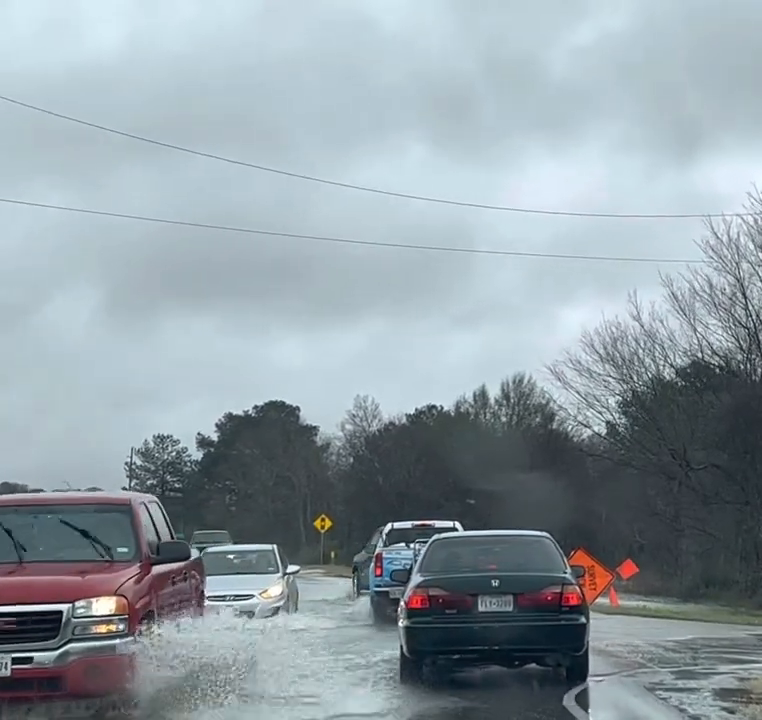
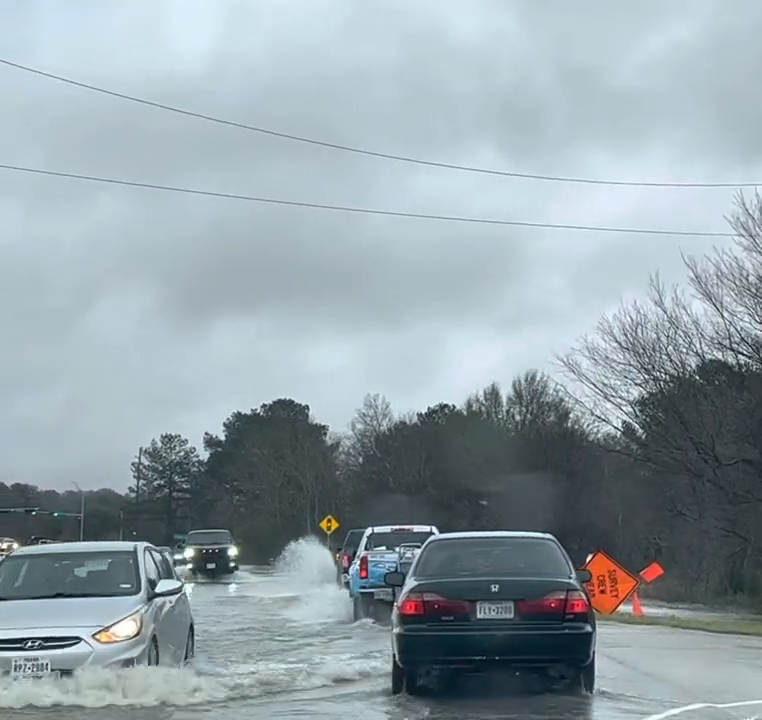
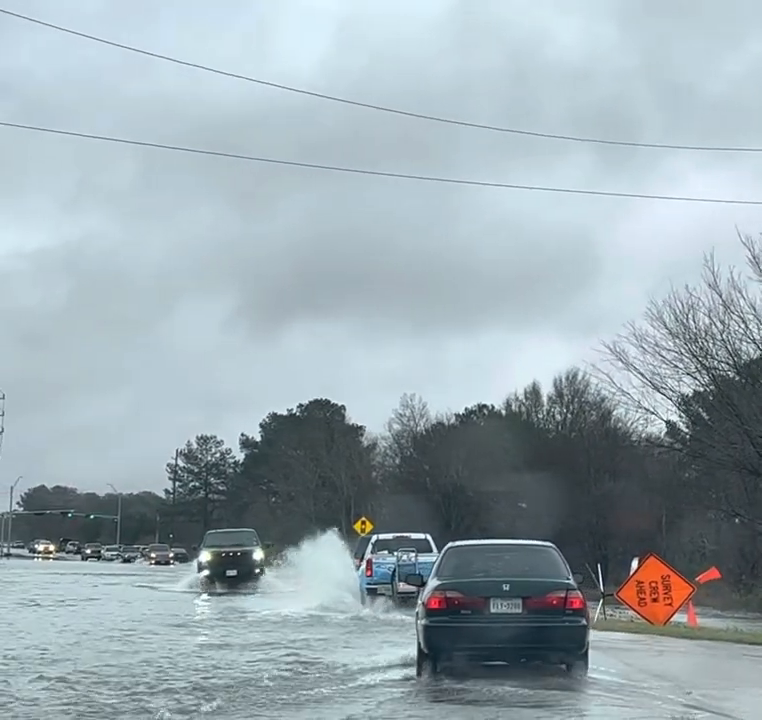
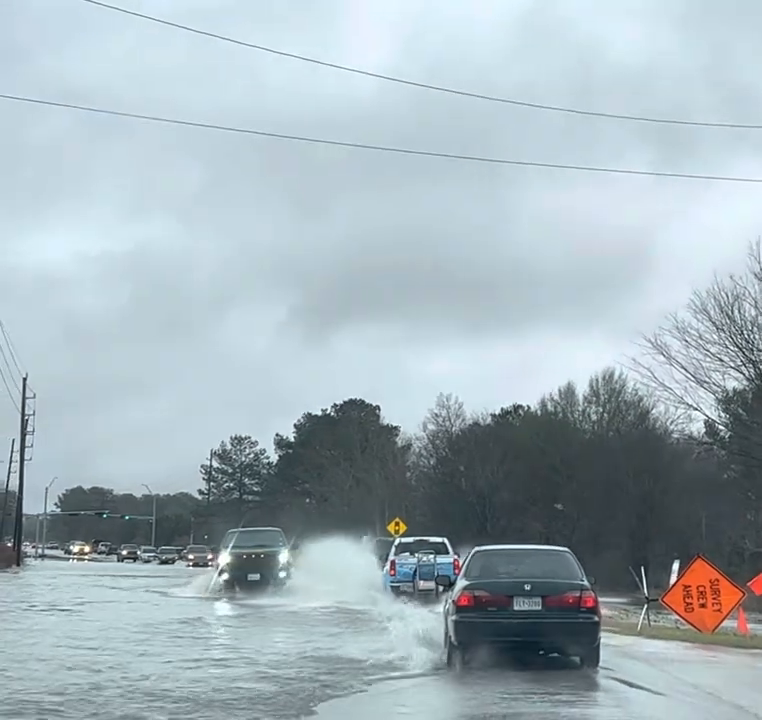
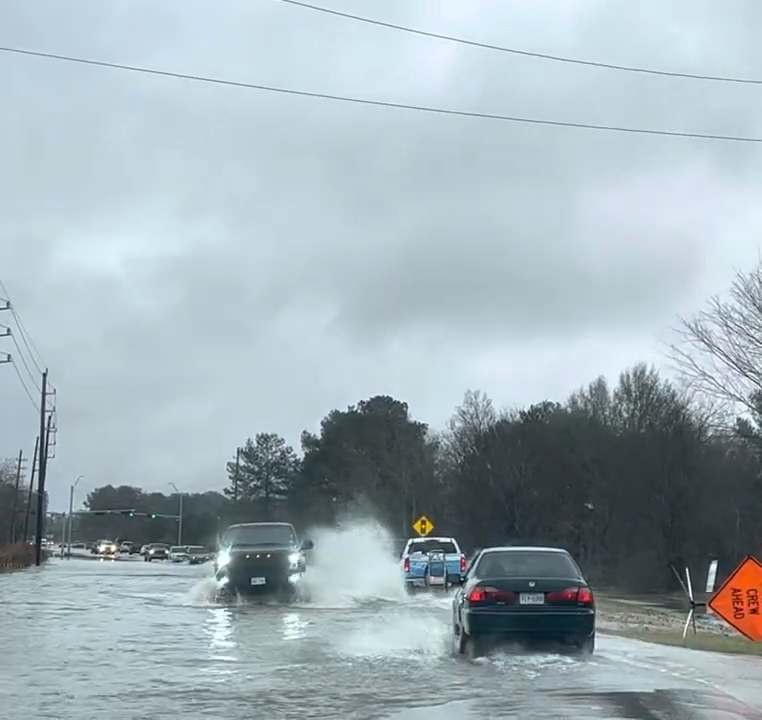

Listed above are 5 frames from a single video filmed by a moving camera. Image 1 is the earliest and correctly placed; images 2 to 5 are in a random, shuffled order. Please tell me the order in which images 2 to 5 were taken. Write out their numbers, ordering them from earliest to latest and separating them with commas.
2, 3, 4, 5
